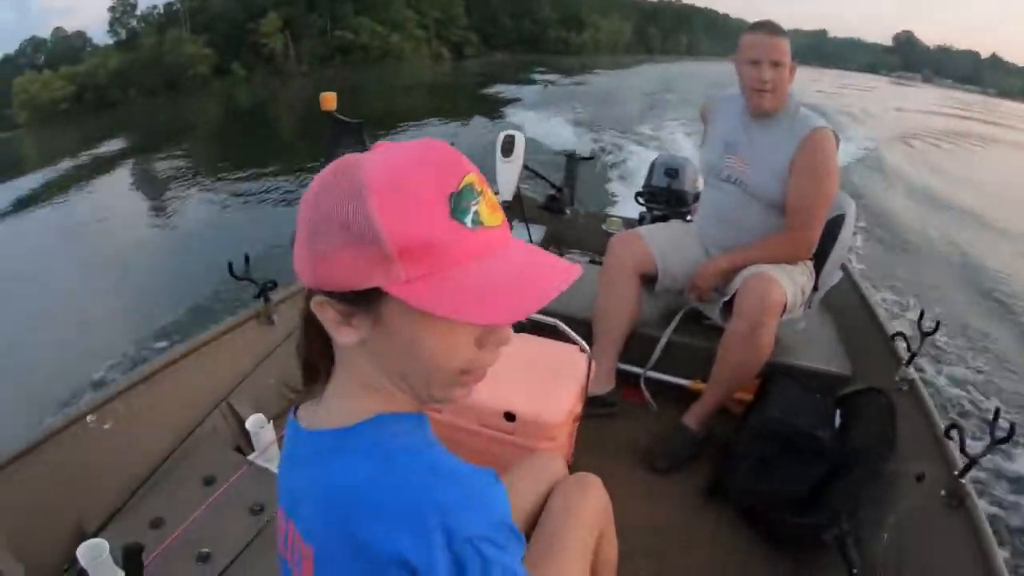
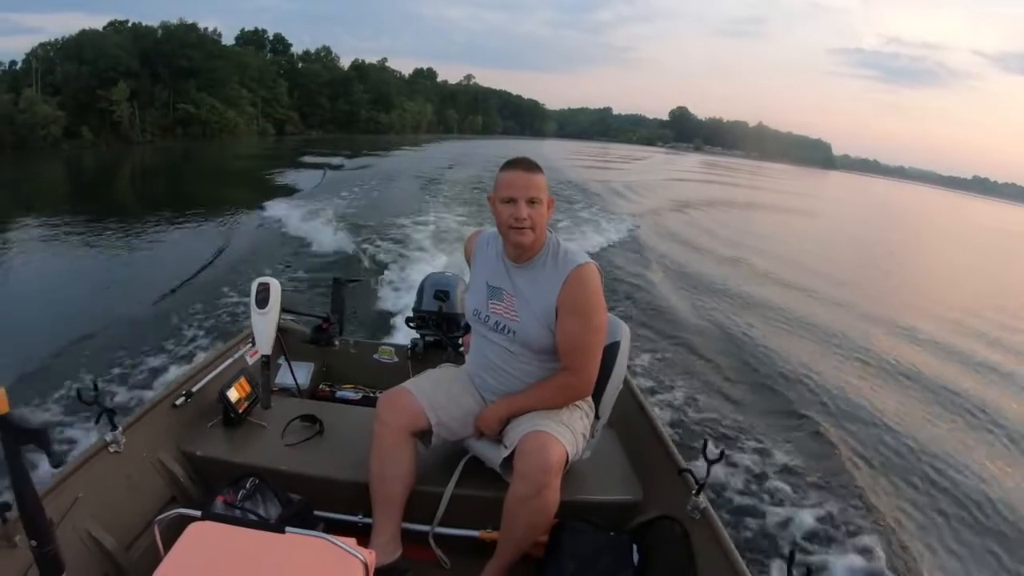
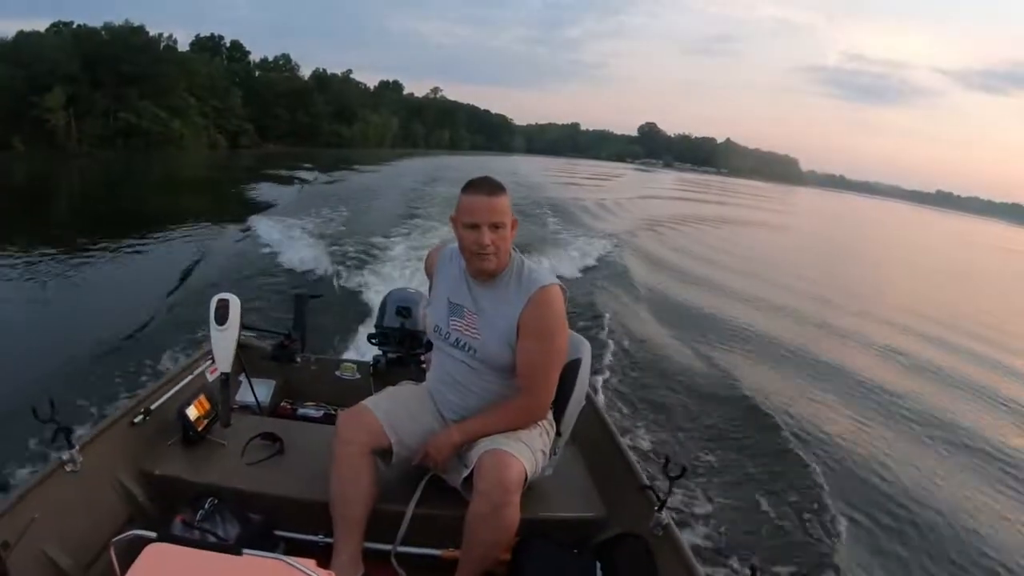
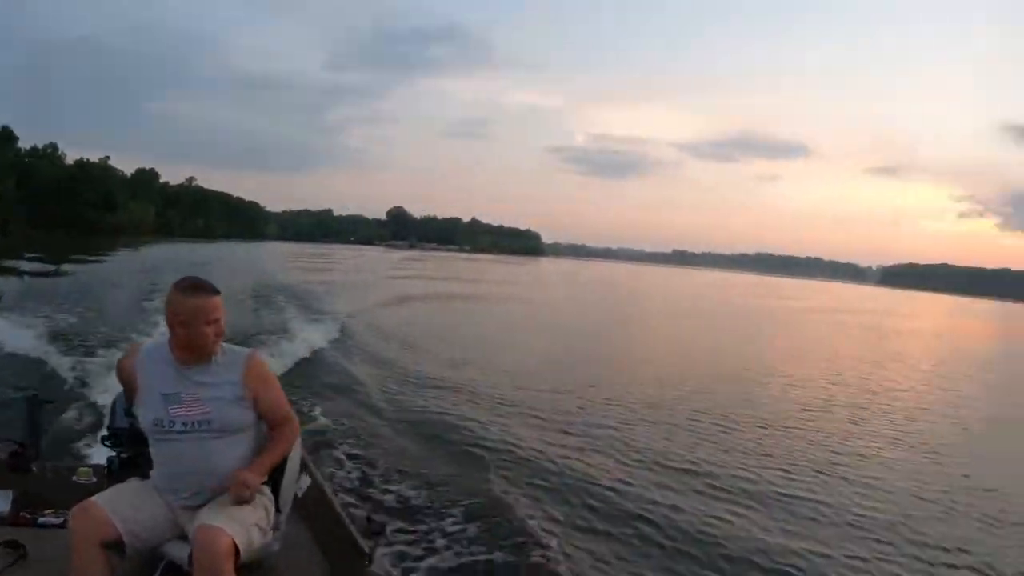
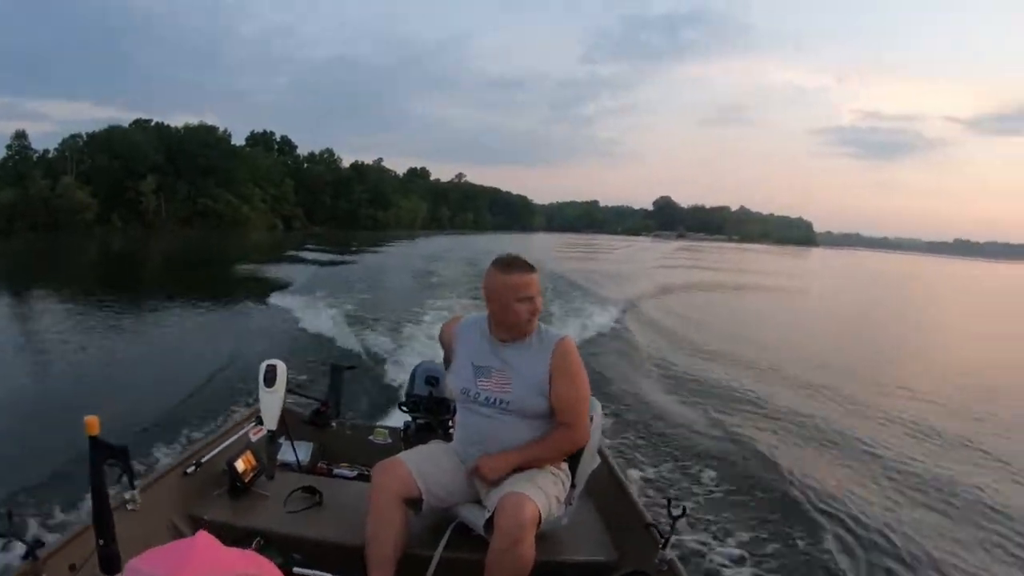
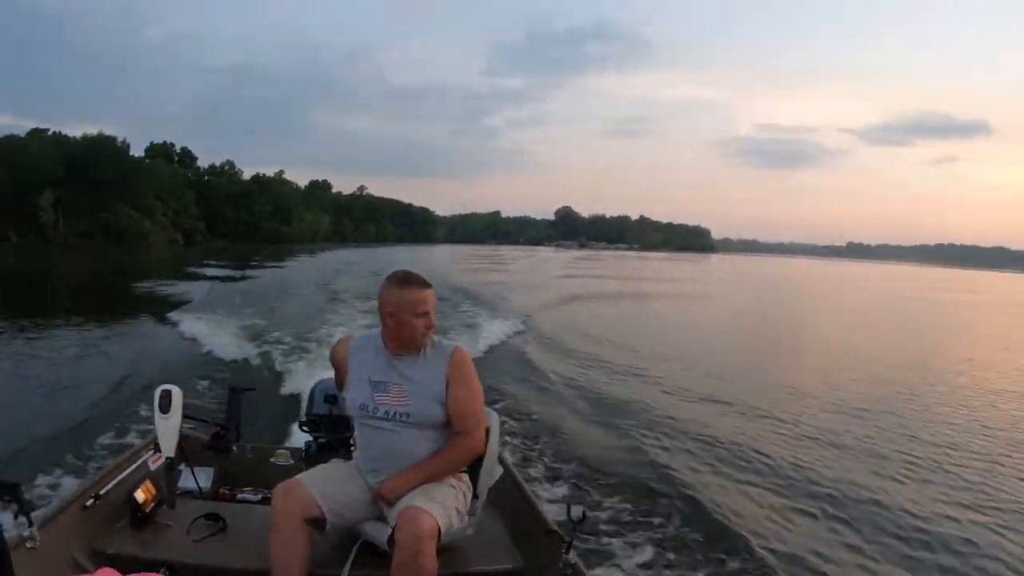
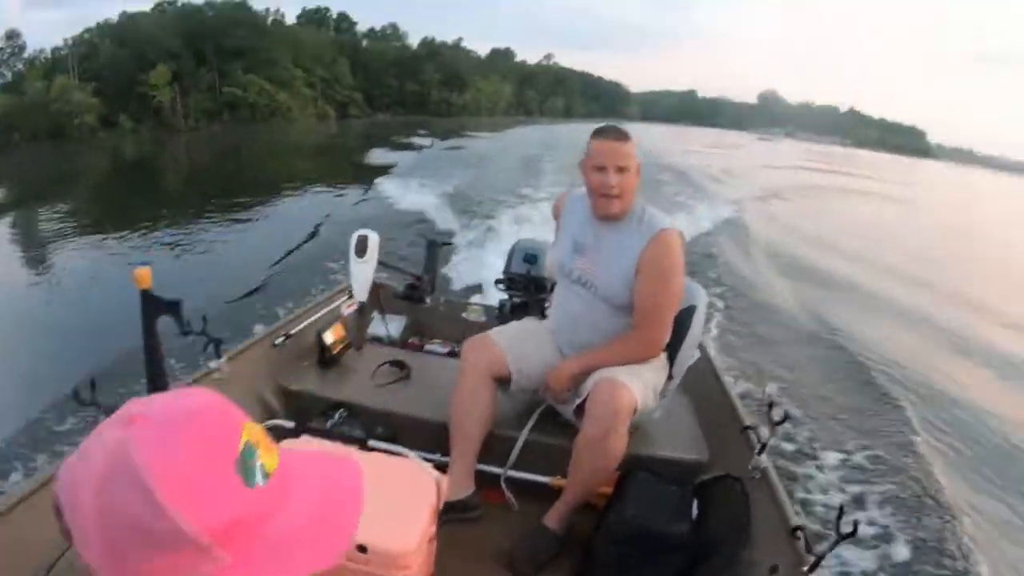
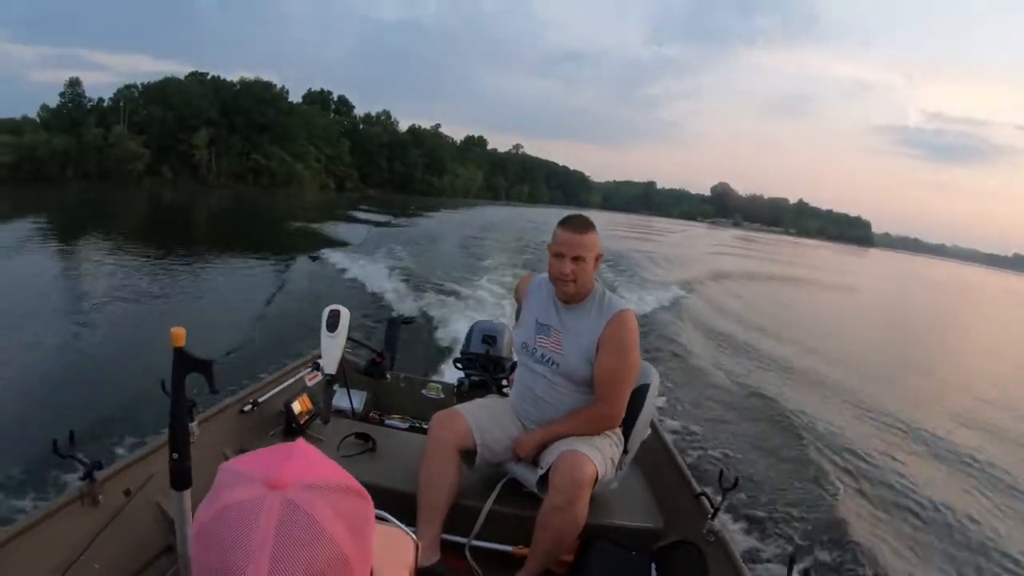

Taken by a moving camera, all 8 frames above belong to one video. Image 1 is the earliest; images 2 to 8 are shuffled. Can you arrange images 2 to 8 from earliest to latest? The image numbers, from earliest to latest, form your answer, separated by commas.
7, 3, 2, 8, 5, 6, 4
